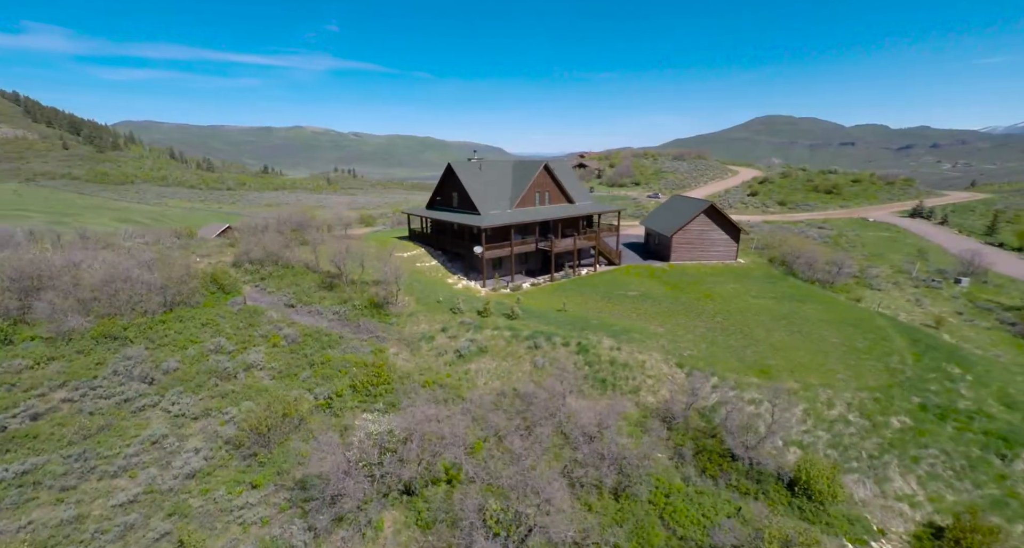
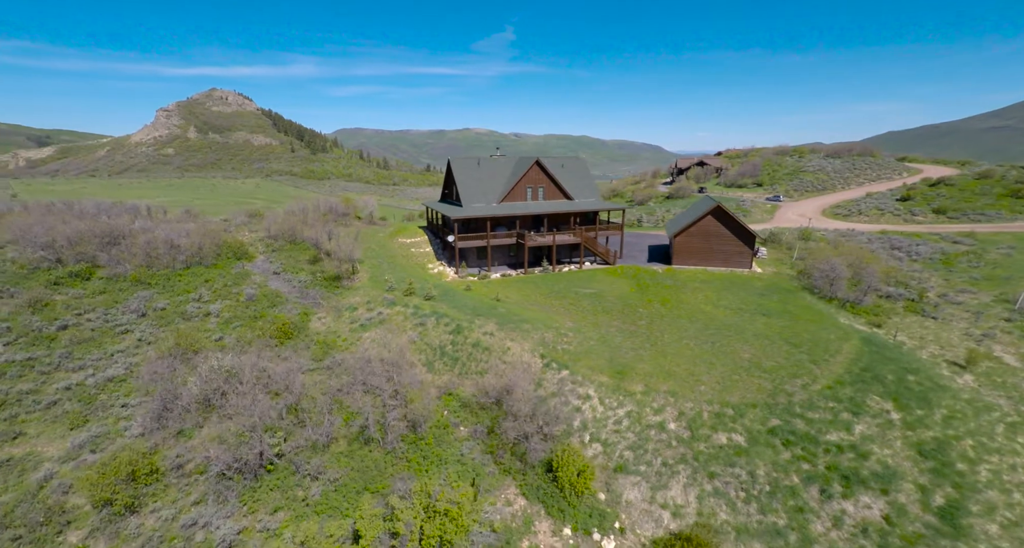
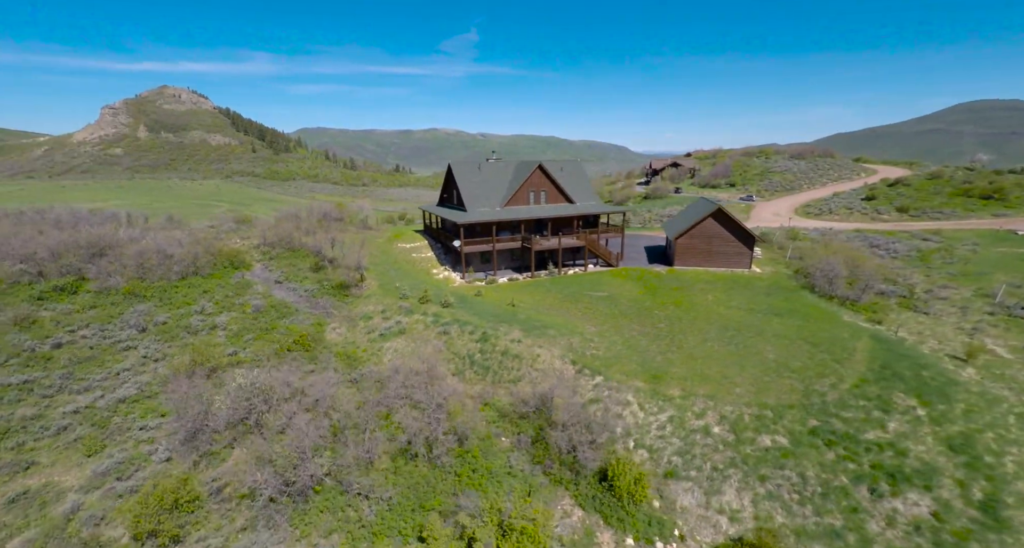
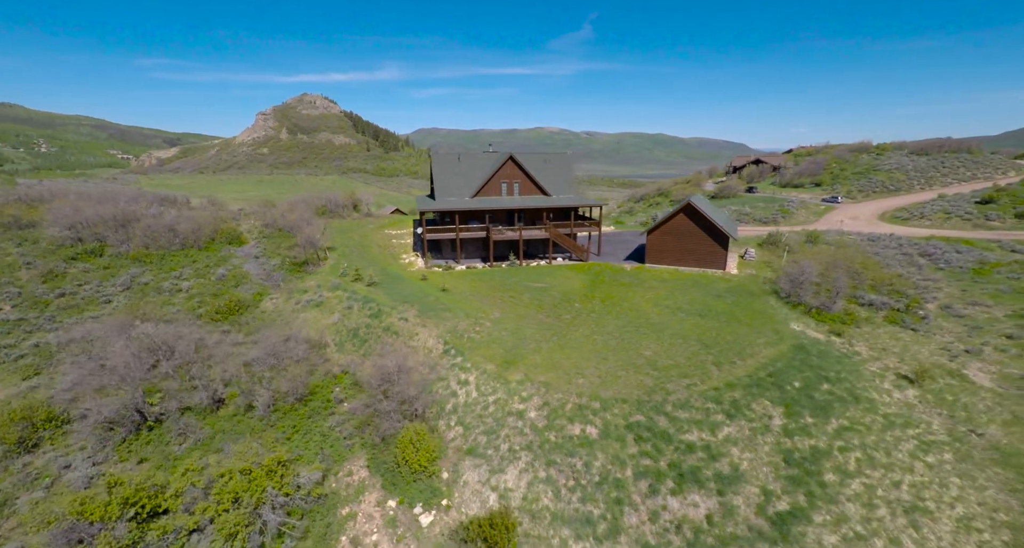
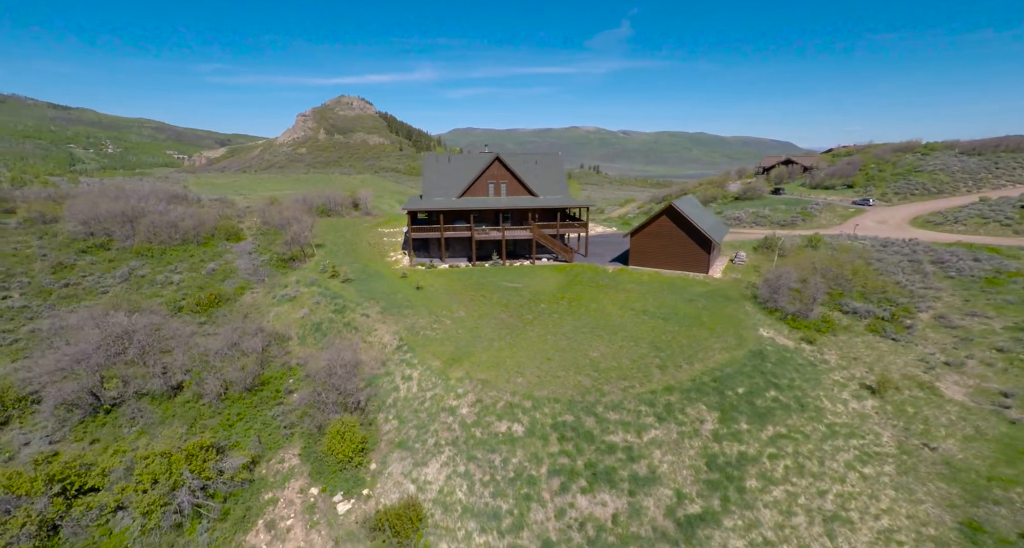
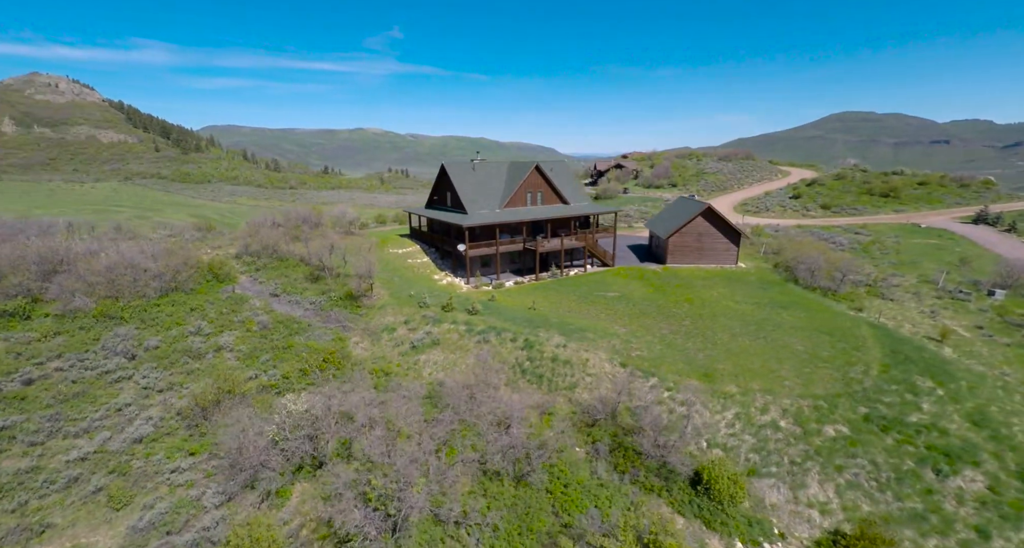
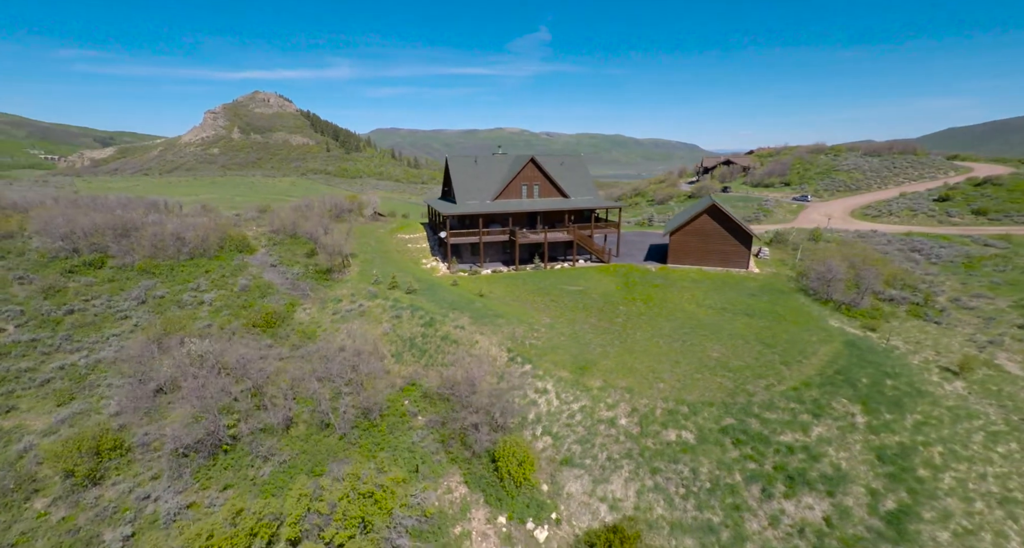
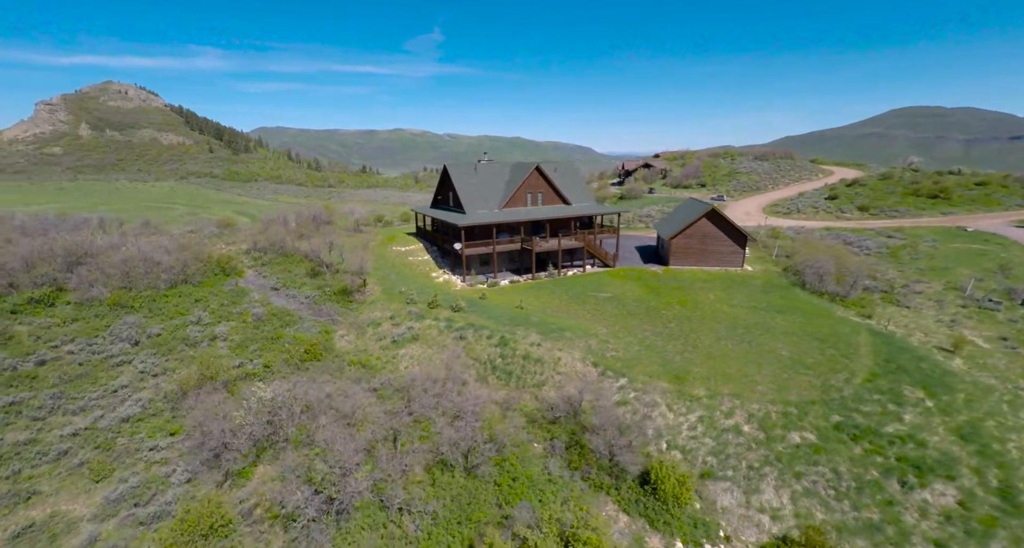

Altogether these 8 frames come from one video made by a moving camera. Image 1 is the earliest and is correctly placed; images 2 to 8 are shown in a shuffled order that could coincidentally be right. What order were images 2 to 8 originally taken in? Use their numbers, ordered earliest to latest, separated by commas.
6, 8, 3, 2, 7, 4, 5
